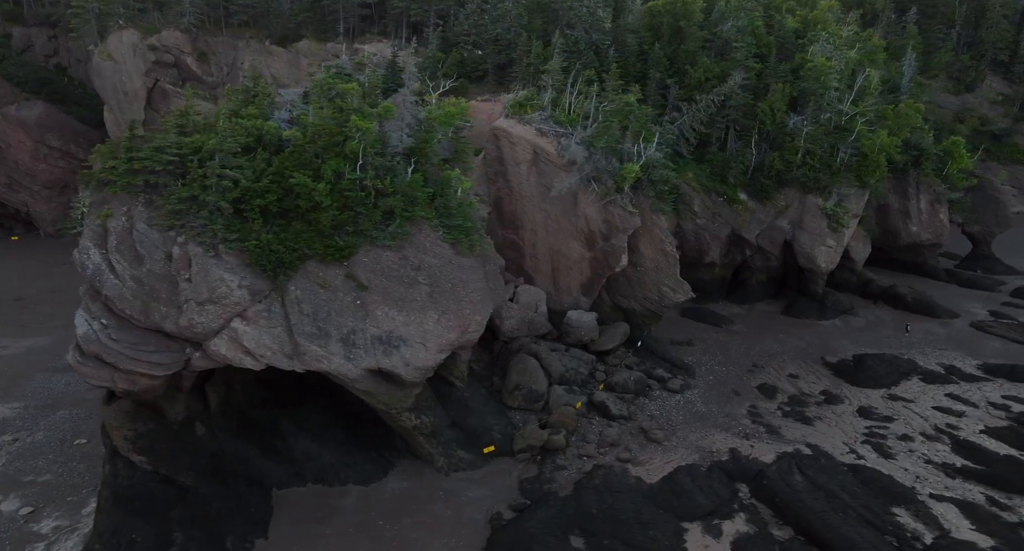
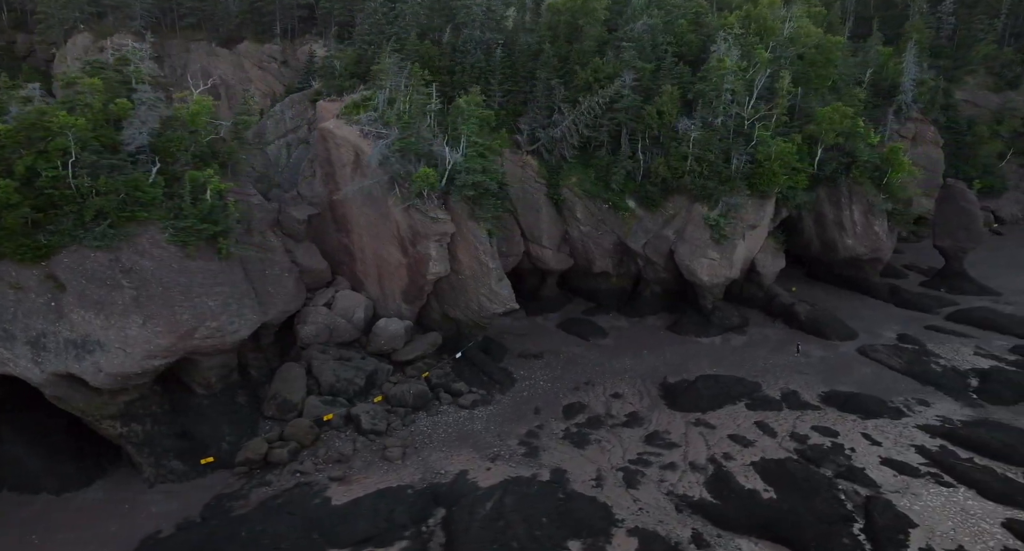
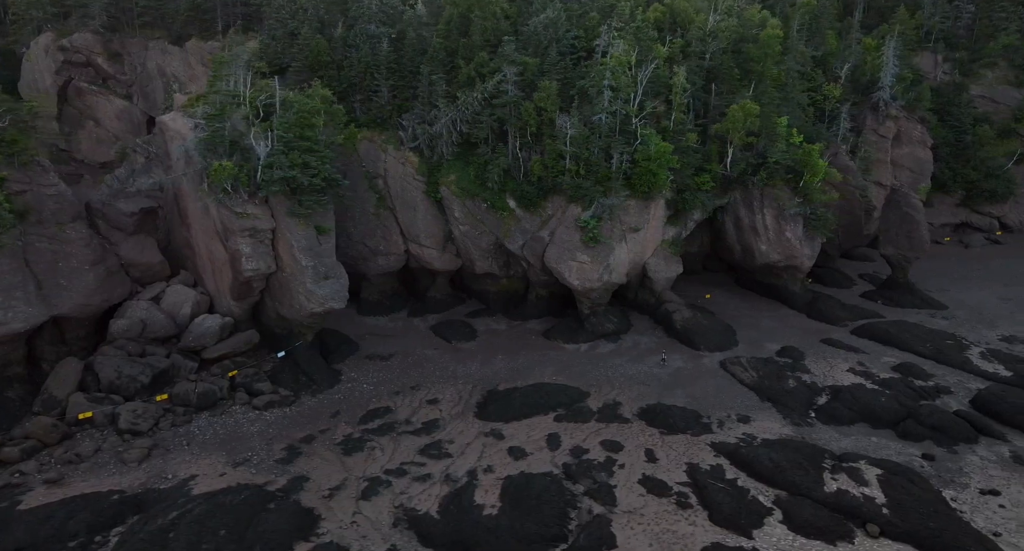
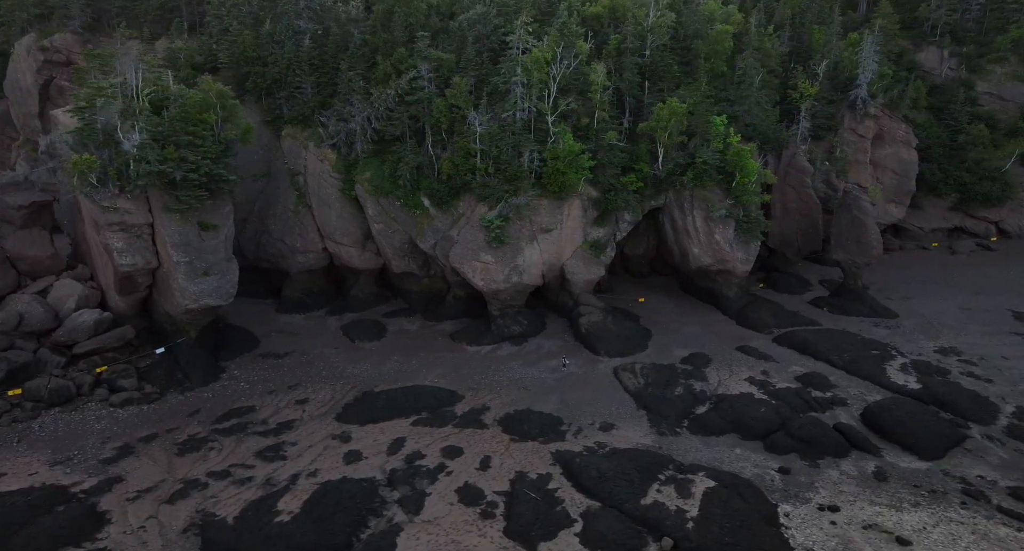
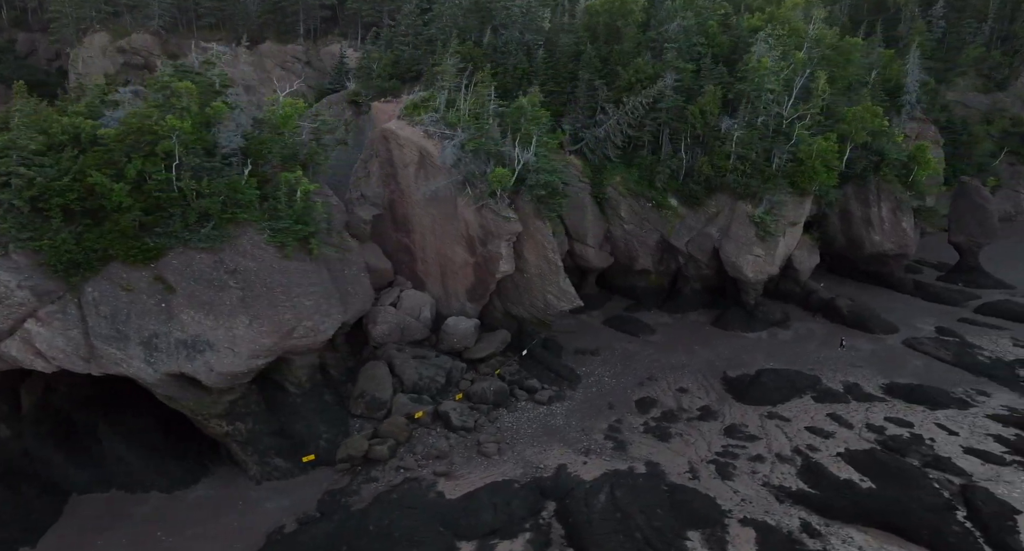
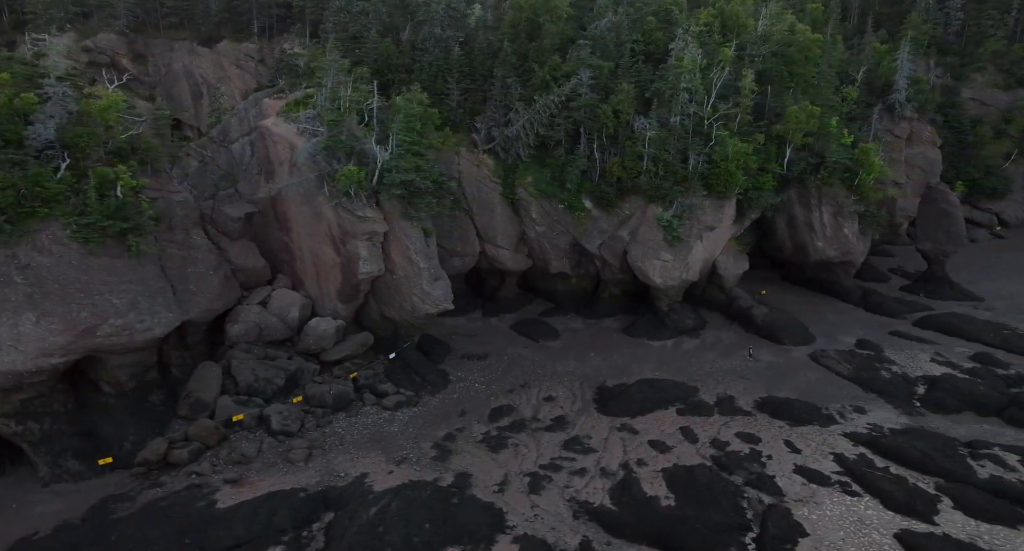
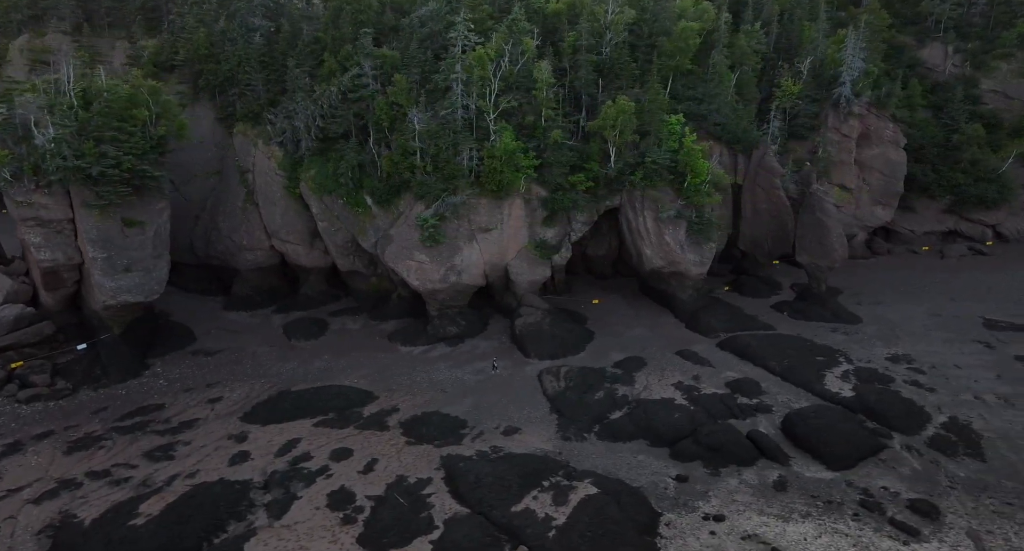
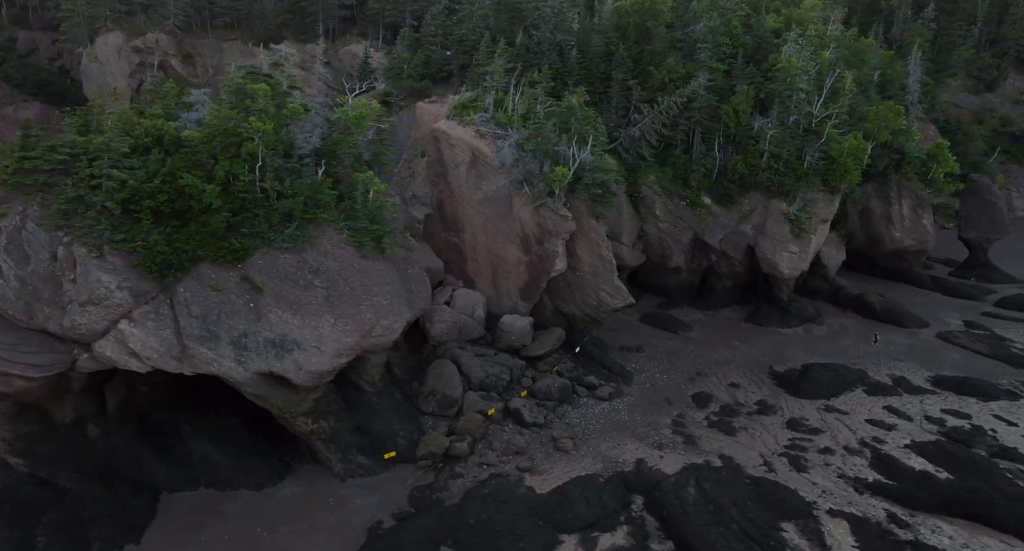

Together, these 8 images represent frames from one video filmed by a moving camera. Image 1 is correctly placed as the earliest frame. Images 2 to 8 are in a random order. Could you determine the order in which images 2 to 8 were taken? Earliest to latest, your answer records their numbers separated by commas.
8, 5, 2, 6, 3, 4, 7
